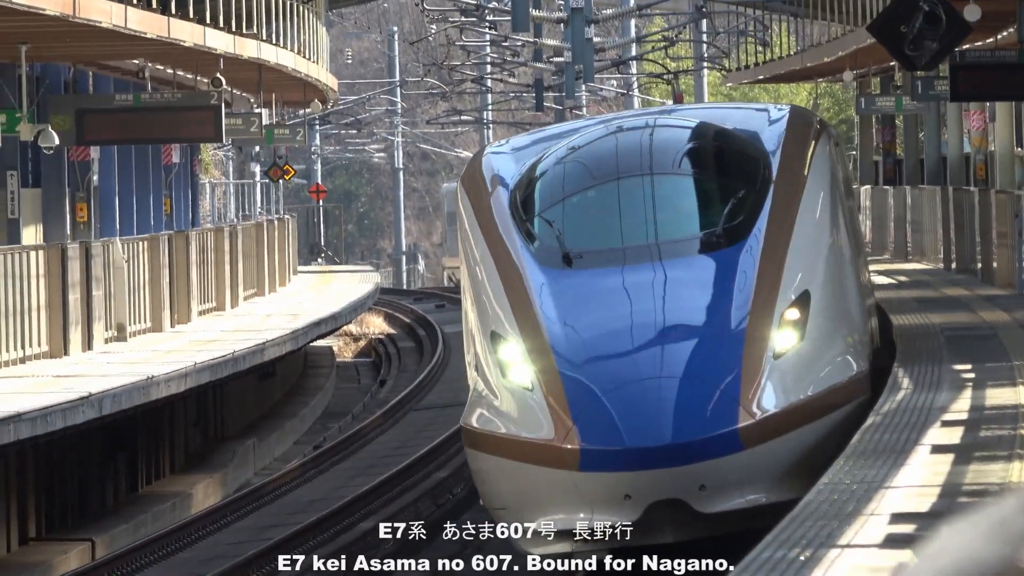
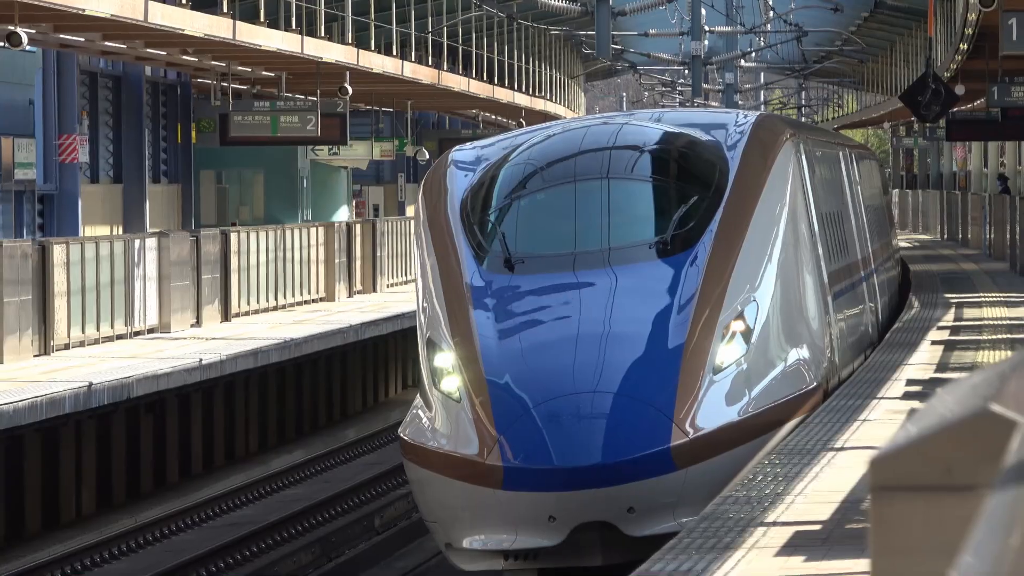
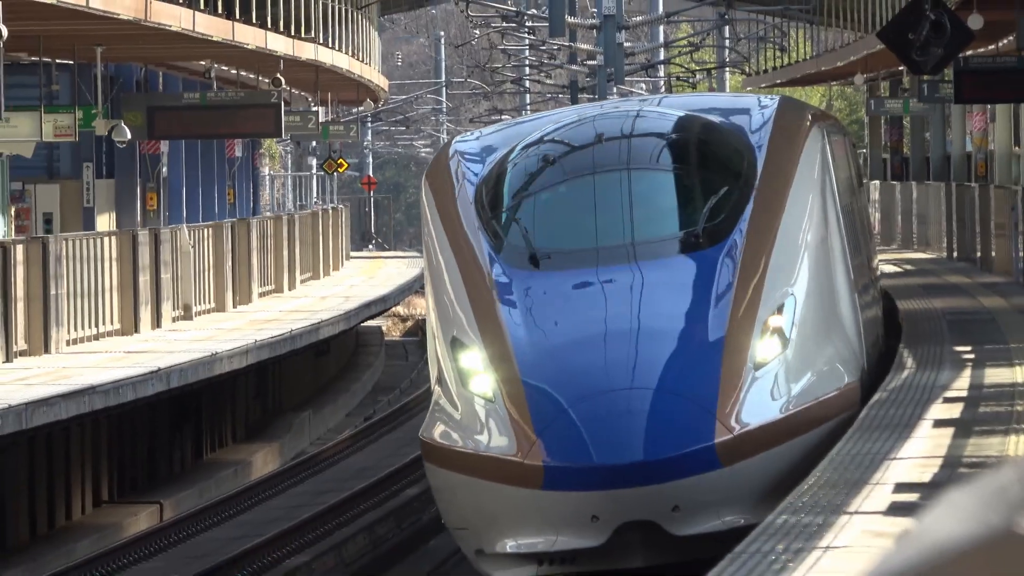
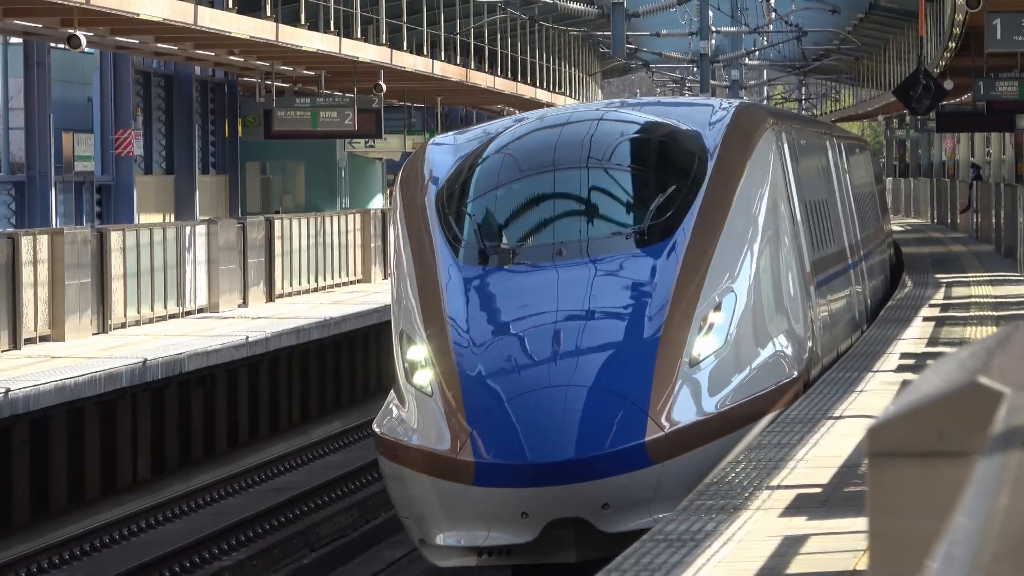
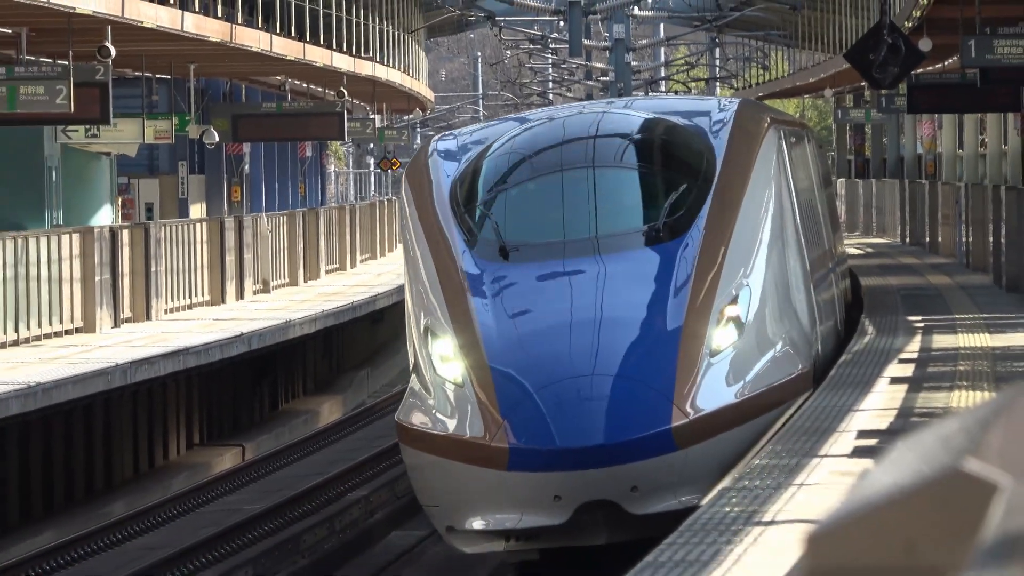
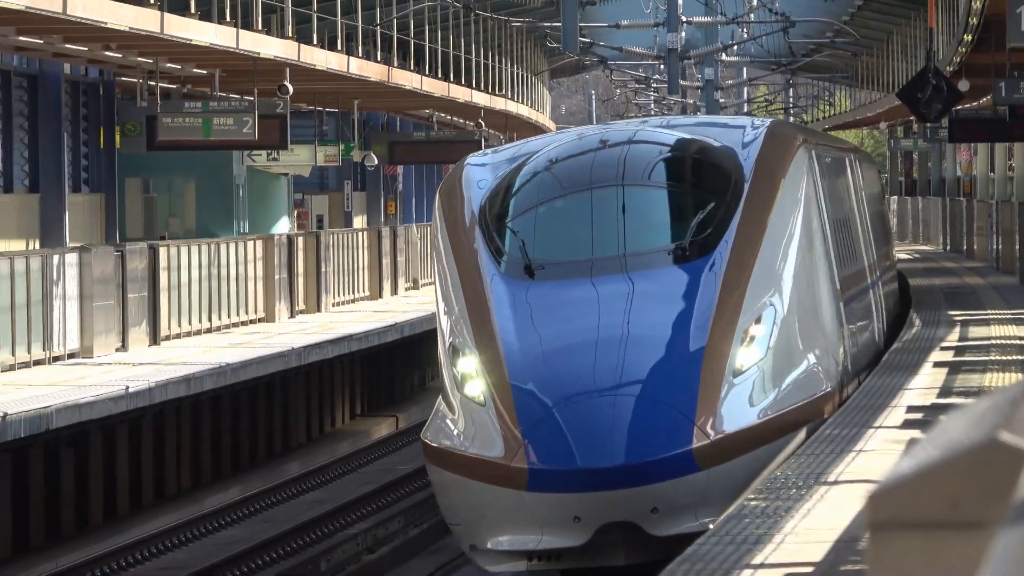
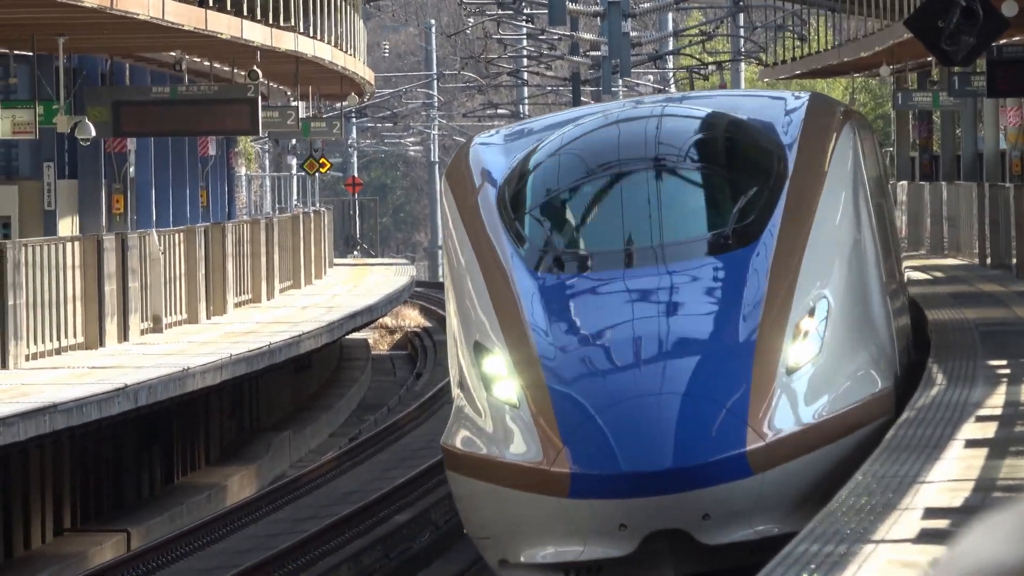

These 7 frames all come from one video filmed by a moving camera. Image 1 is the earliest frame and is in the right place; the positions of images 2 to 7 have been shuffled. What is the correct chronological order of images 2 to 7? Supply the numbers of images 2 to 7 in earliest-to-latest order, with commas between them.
7, 3, 5, 6, 2, 4
